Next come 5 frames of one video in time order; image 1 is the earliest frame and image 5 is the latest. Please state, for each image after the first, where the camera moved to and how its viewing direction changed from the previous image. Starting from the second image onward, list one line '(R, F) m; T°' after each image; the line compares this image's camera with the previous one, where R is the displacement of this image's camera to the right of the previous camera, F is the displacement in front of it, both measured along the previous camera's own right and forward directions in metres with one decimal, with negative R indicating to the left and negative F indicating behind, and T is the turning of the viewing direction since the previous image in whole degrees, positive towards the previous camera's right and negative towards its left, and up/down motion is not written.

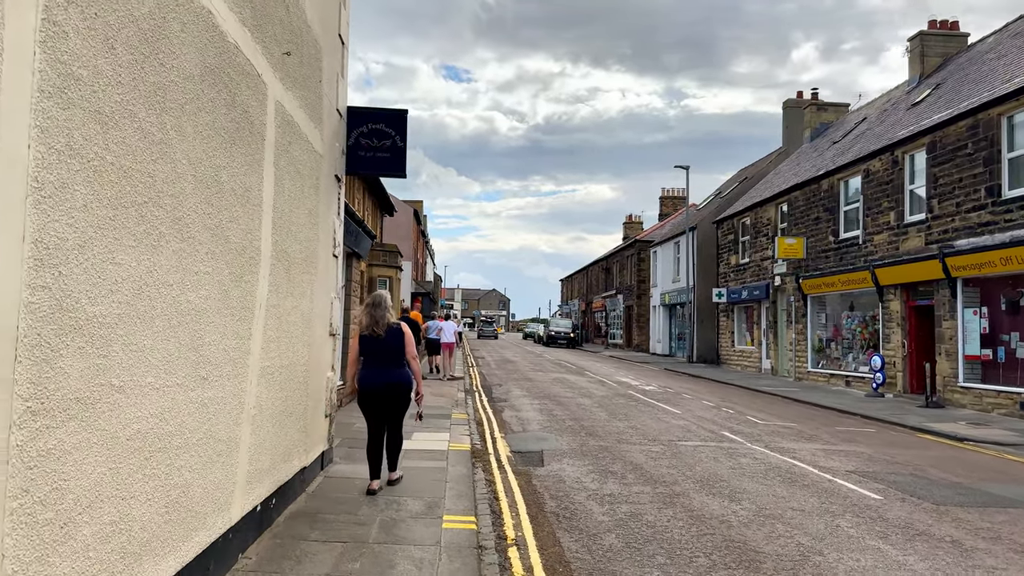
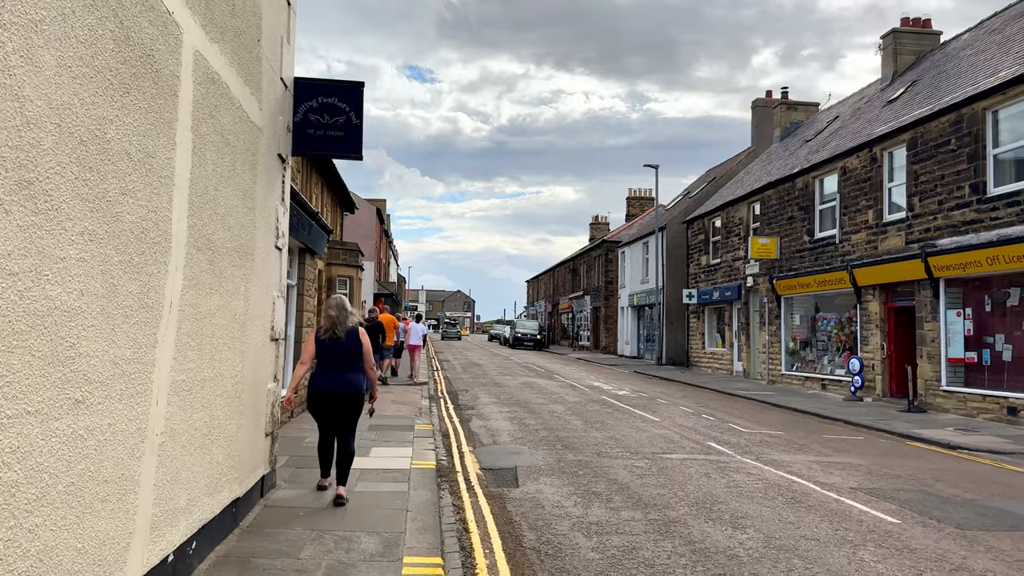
(-0.1, +0.9) m; +3°
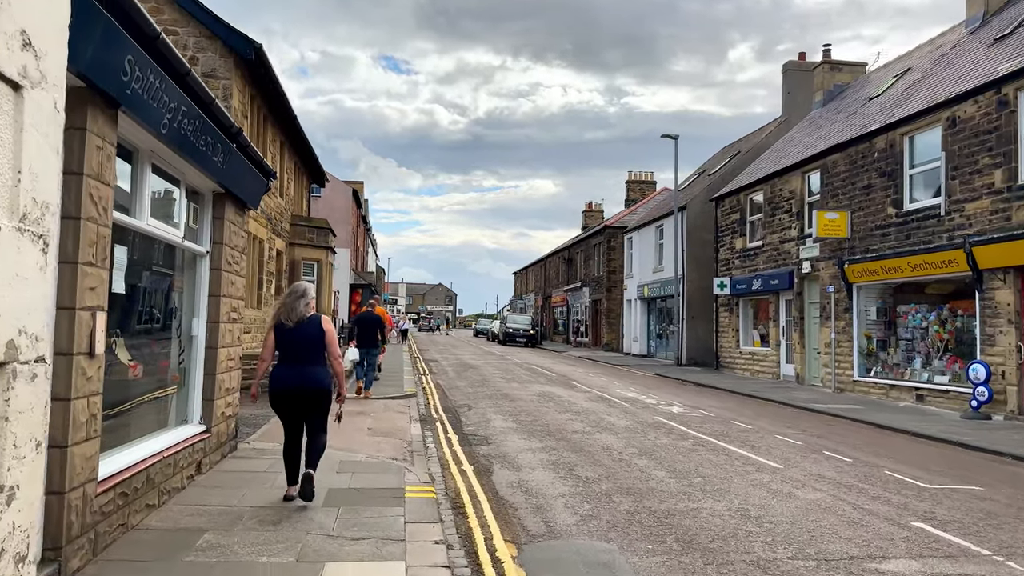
(-0.7, +4.2) m; +2°
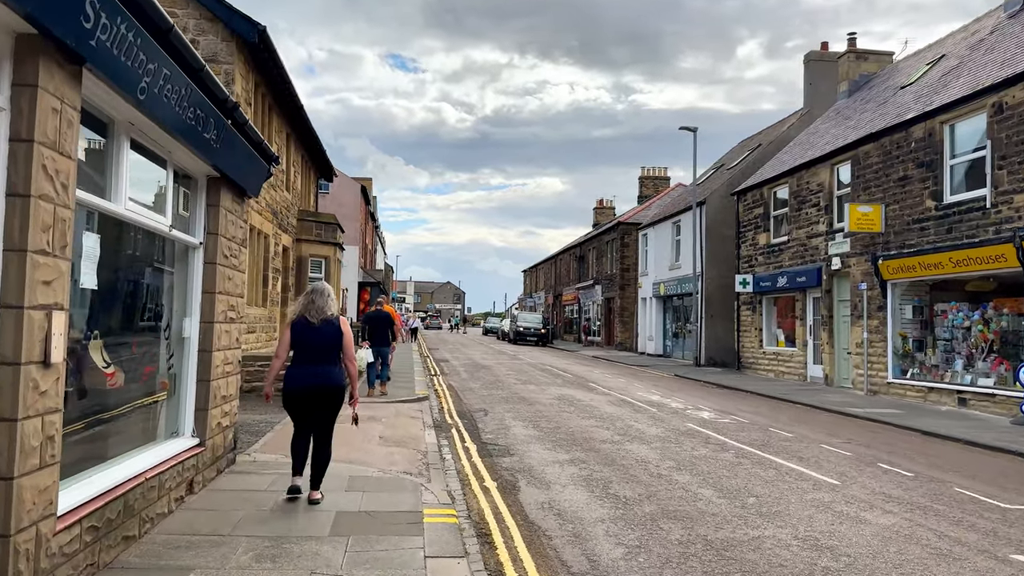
(-0.2, +0.8) m; -1°
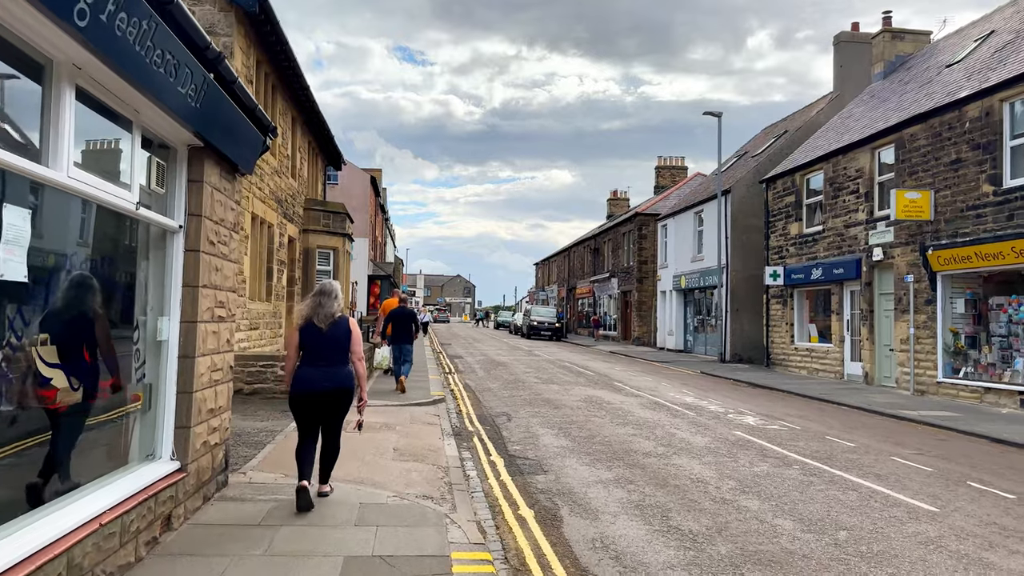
(-0.2, +1.0) m; -1°
